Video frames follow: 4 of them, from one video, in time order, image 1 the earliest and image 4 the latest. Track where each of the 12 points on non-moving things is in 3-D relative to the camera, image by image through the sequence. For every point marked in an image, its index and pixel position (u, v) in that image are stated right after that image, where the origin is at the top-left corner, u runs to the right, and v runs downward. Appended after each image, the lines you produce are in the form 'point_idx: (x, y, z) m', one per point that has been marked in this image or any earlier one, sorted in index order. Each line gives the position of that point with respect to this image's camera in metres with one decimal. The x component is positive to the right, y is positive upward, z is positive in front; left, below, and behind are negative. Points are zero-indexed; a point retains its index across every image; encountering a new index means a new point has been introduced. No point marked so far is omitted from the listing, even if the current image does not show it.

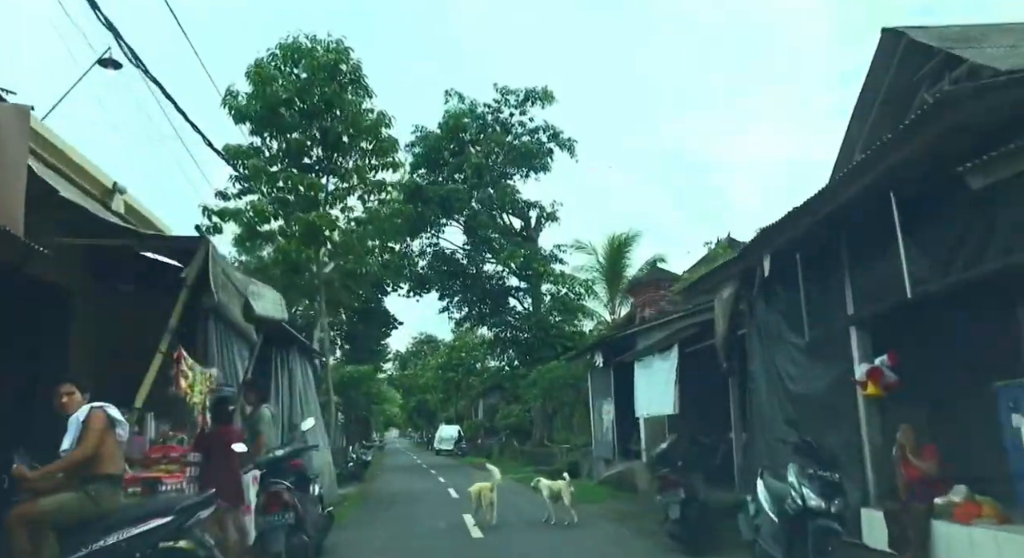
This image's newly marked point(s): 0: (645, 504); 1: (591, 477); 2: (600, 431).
0: (+2.5, -4.3, +14.0) m
1: (+2.2, -5.3, +19.6) m
2: (+2.3, -4.0, +19.3) m
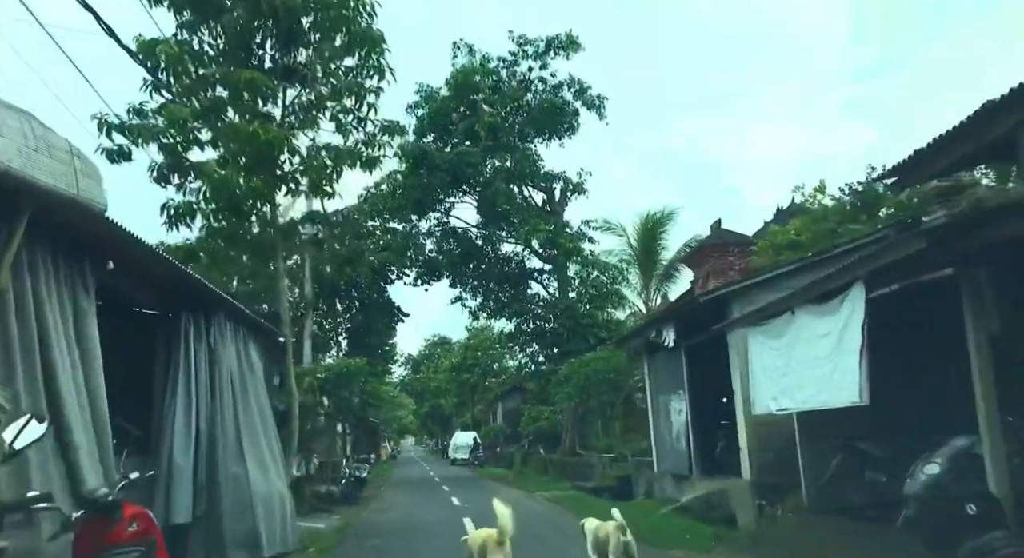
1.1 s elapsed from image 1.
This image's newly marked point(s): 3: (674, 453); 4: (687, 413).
0: (+3.1, -3.3, +9.0) m
1: (+2.9, -4.4, +14.7) m
2: (+3.0, -3.1, +14.3) m
3: (+3.0, -3.2, +13.8) m
4: (+3.1, -2.4, +13.2) m
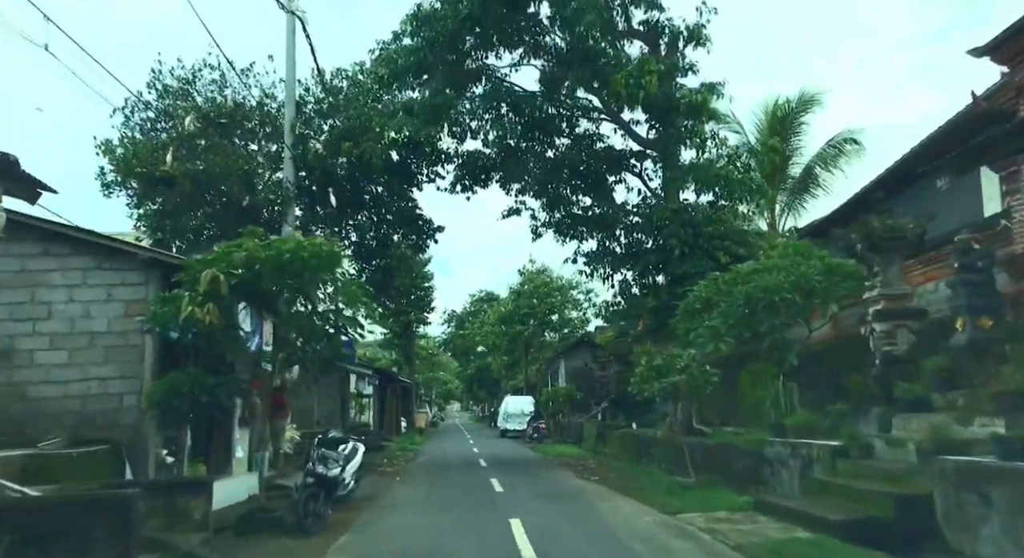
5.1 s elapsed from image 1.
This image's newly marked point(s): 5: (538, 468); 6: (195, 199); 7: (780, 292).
0: (+4.0, -1.2, -1.1) m
1: (+4.1, -2.1, +4.6) m
2: (+4.2, -0.8, +4.2) m
3: (+4.2, -0.9, +3.7) m
4: (+4.3, -0.2, +3.1) m
5: (+0.6, -4.9, +19.2) m
6: (-8.1, +2.0, +18.8) m
7: (+4.5, -0.2, +12.5) m
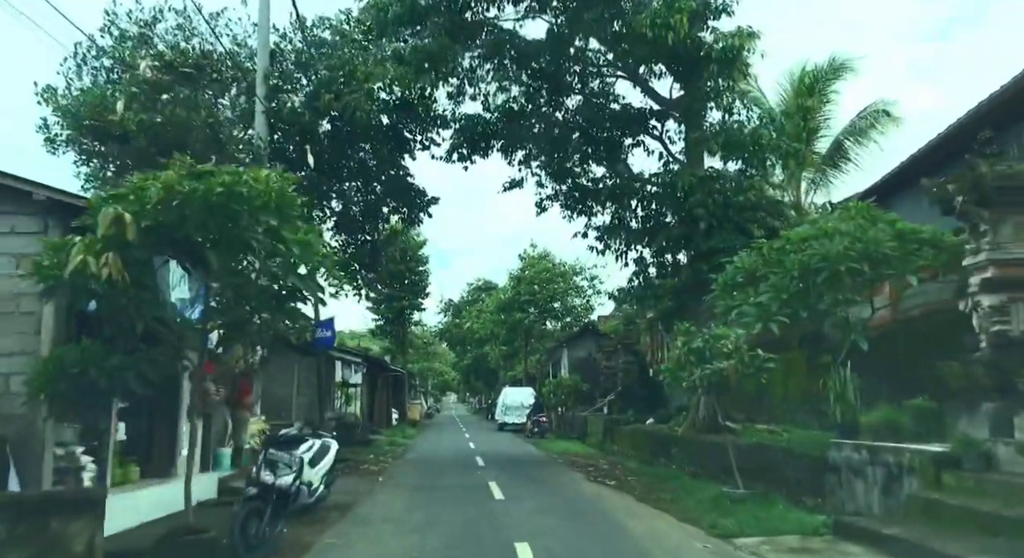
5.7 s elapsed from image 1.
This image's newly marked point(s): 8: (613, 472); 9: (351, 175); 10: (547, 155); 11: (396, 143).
0: (+4.1, -0.9, -3.3) m
1: (+4.2, -1.7, +2.3) m
2: (+4.3, -0.4, +1.9) m
3: (+4.3, -0.6, +1.4) m
4: (+4.4, +0.2, +0.8) m
5: (+0.7, -4.3, +17.0) m
6: (-8.0, +2.7, +16.5) m
7: (+4.6, +0.2, +10.2) m
8: (+2.1, -4.1, +15.7) m
9: (-4.3, +2.8, +19.1) m
10: (+1.0, +3.3, +19.7) m
11: (-3.1, +3.7, +19.0) m
